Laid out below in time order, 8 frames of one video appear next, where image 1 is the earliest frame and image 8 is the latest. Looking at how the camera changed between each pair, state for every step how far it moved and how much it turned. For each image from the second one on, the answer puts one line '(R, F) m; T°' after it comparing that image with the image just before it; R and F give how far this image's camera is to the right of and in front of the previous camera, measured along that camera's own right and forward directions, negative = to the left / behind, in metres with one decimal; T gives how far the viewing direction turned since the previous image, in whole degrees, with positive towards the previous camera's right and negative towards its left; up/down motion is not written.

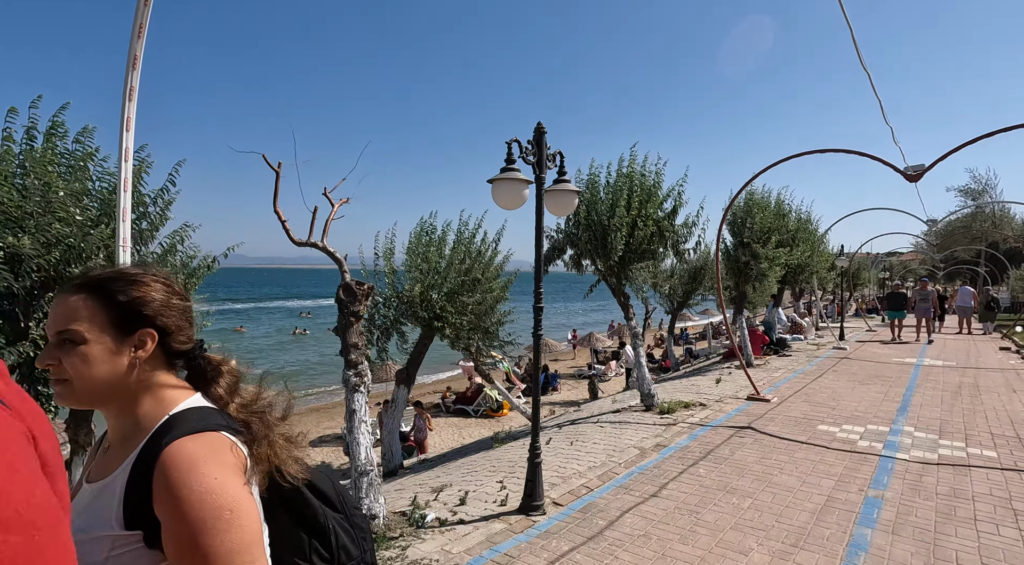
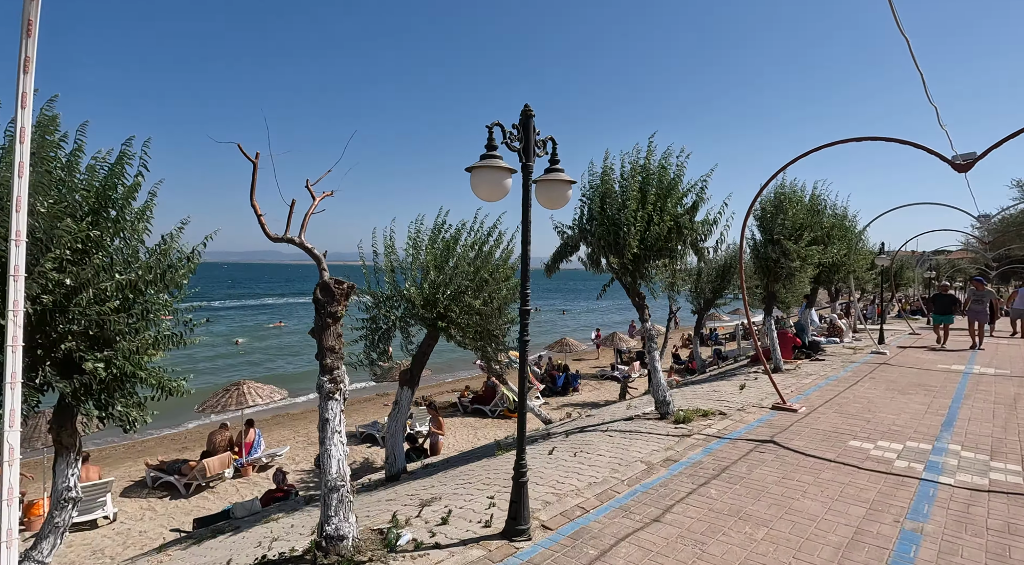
(+0.5, +0.7) m; -3°
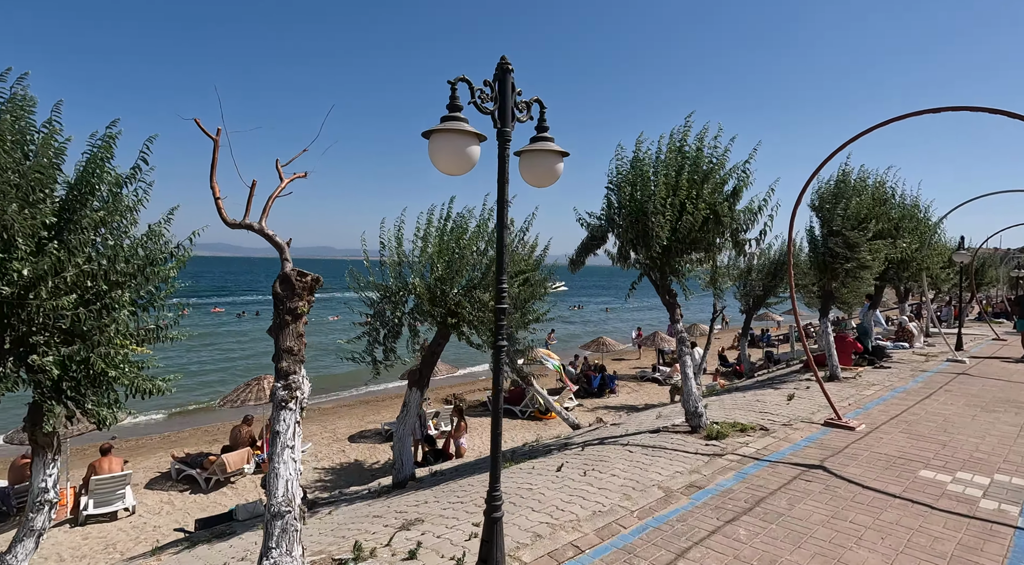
(+0.6, +1.2) m; -5°
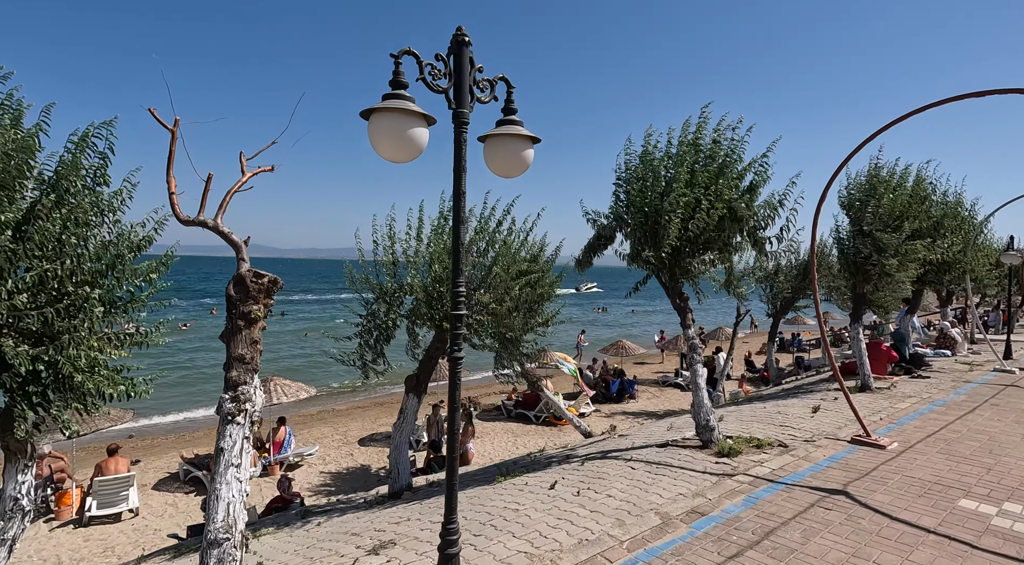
(+0.5, +0.7) m; -3°
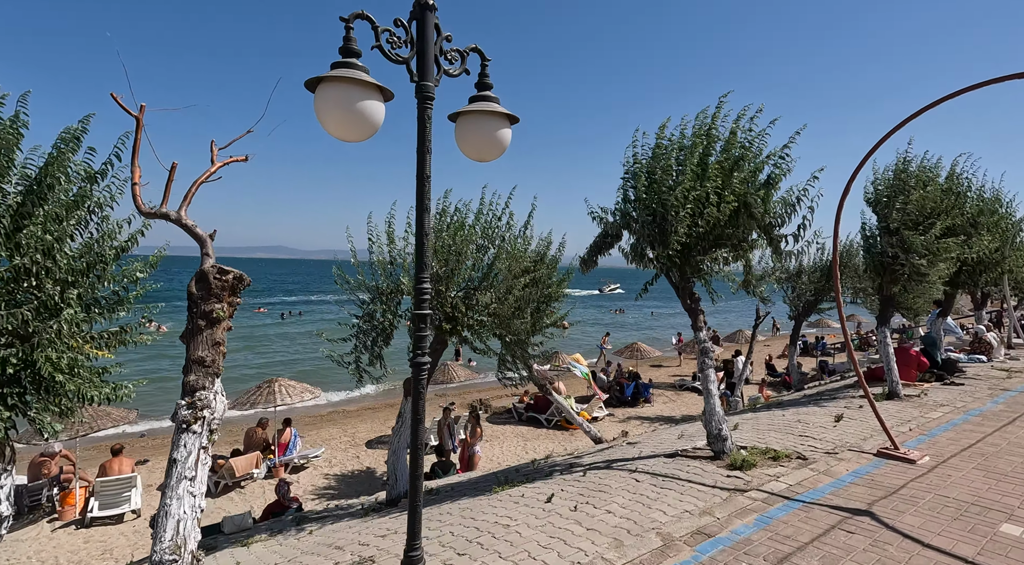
(+0.3, +0.5) m; -2°
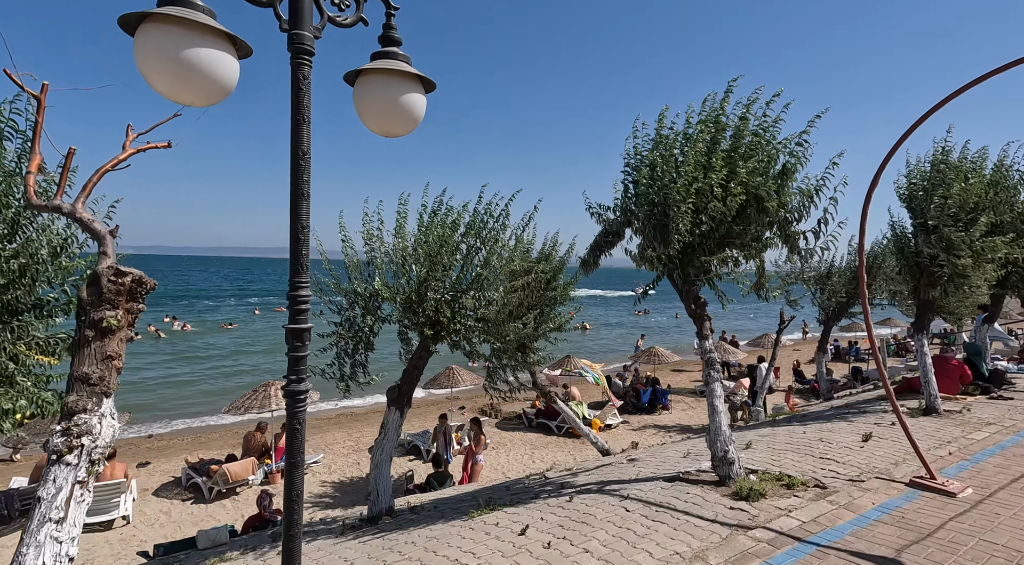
(+0.6, +0.9) m; -3°
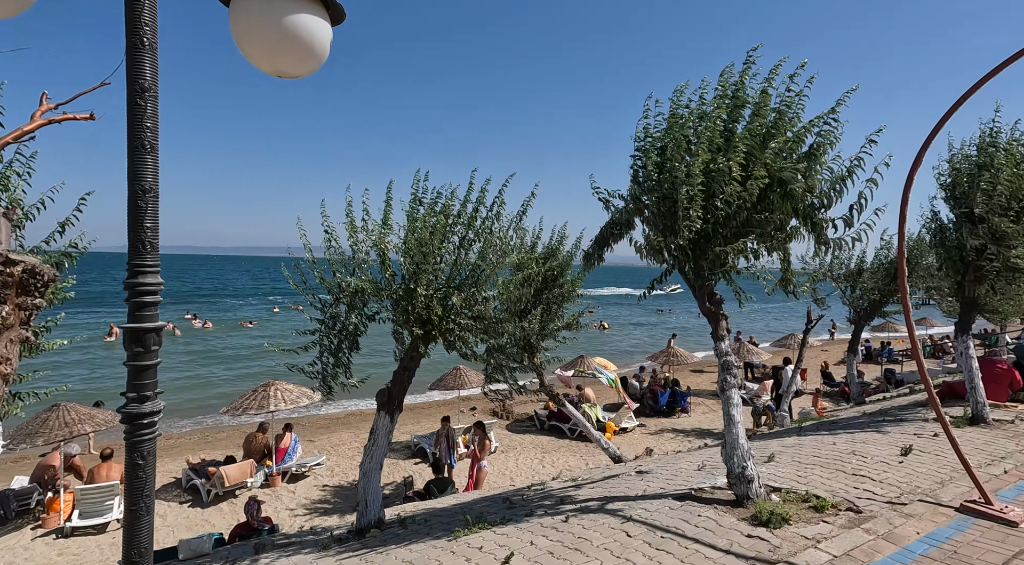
(+0.3, +0.8) m; -2°
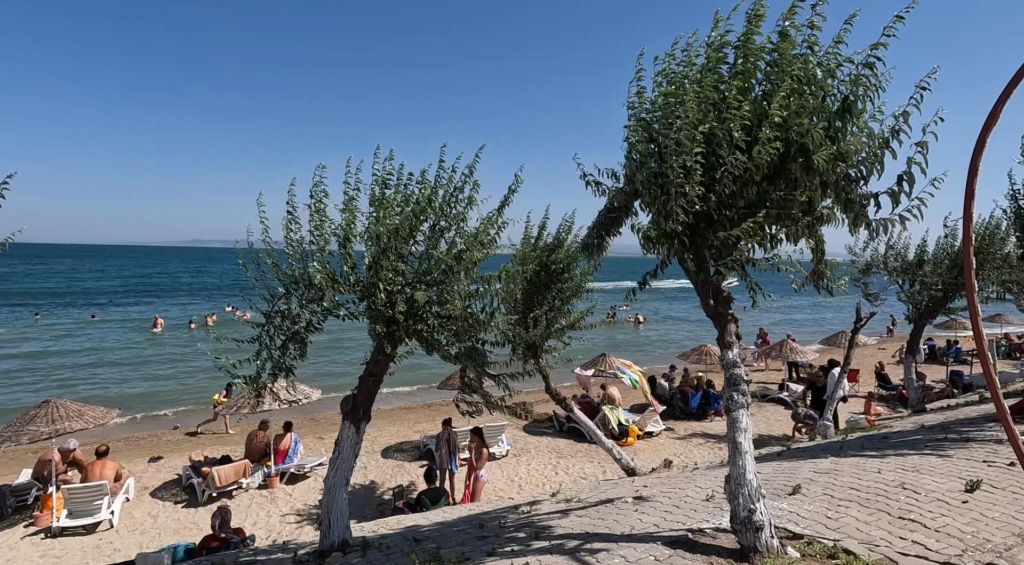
(+0.8, +1.3) m; -4°
